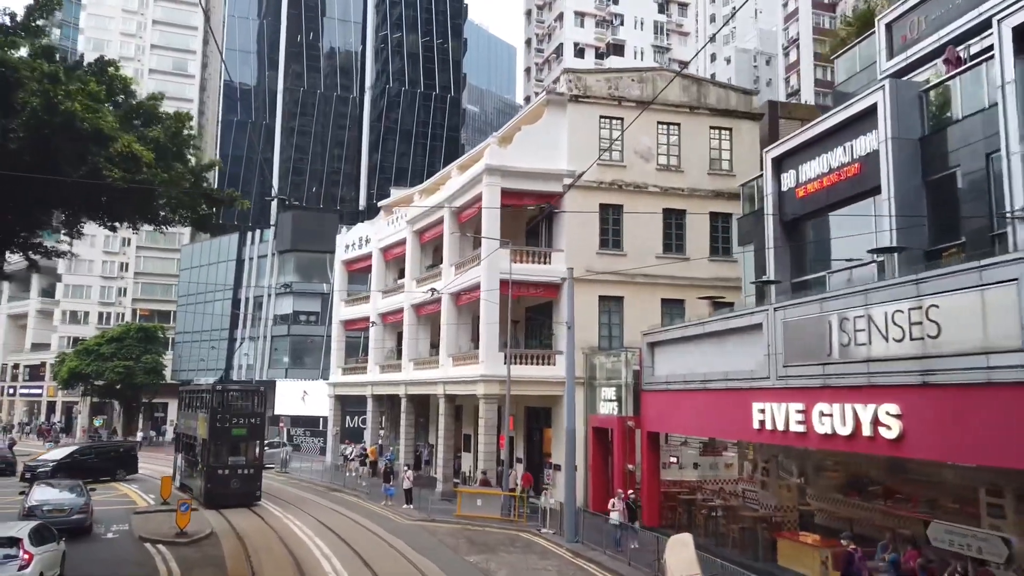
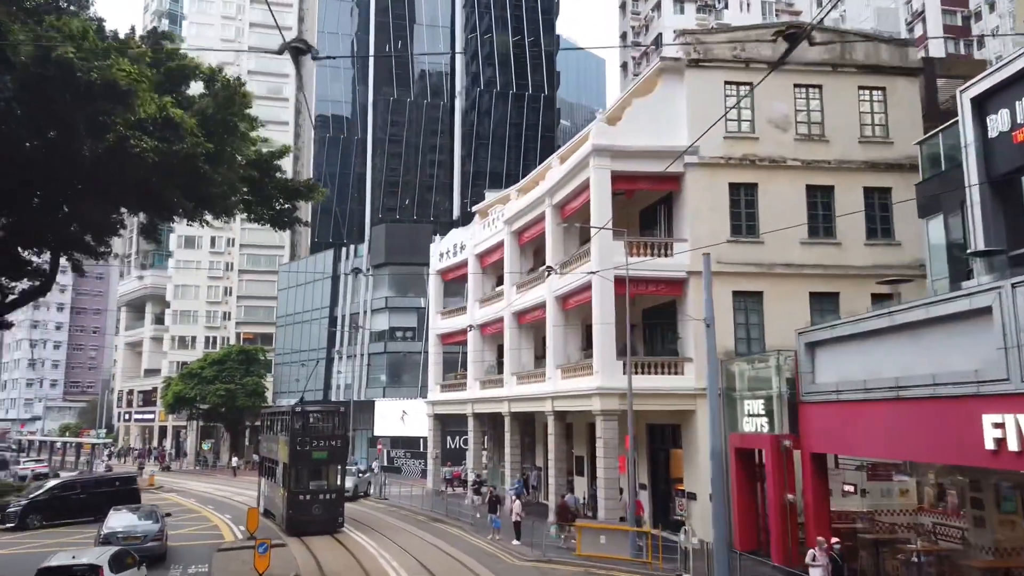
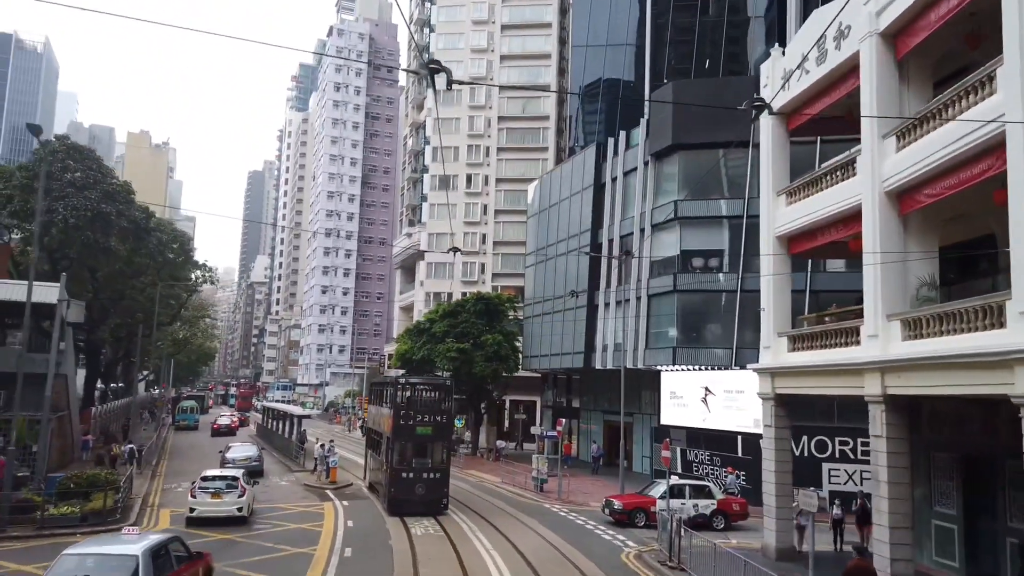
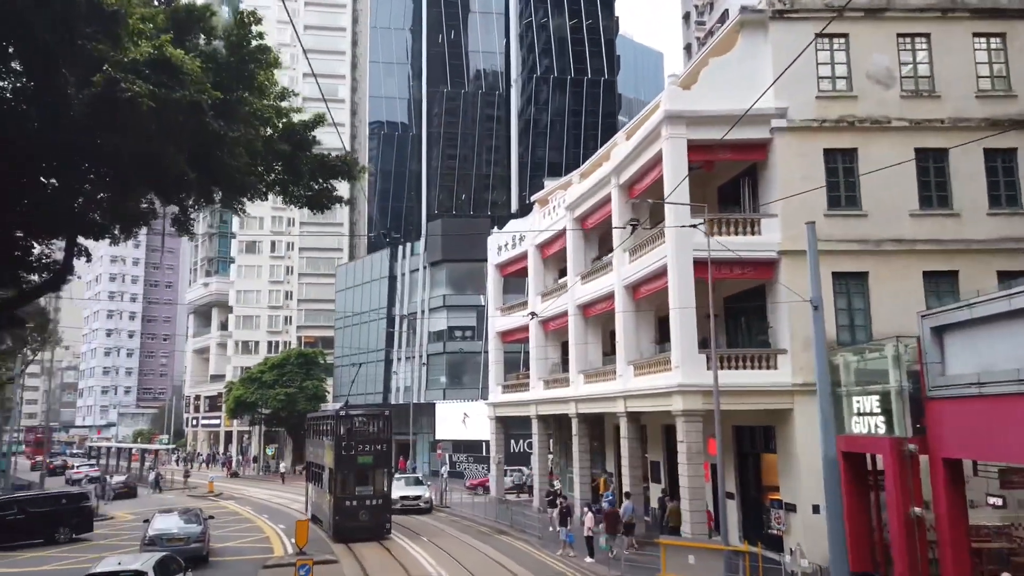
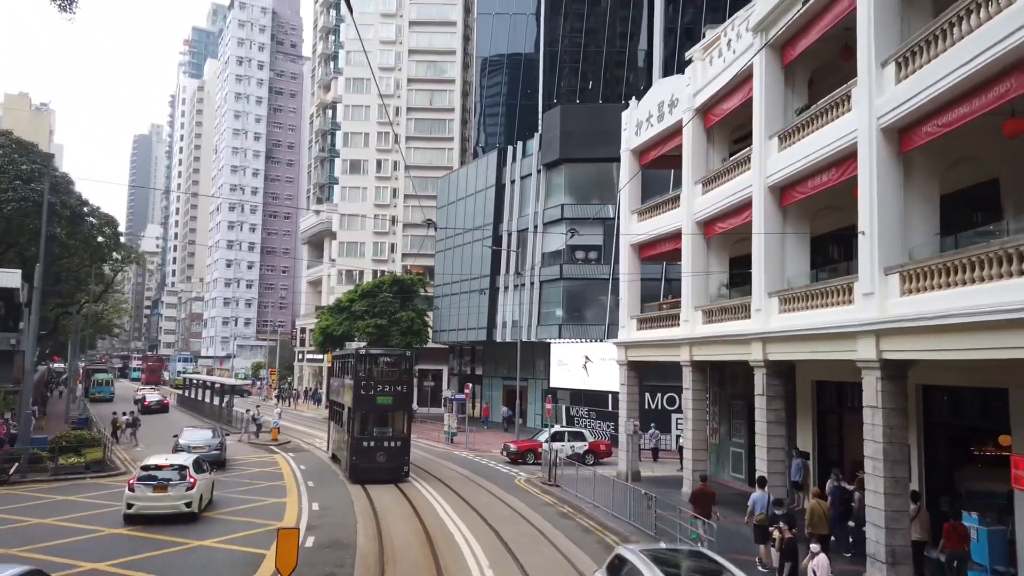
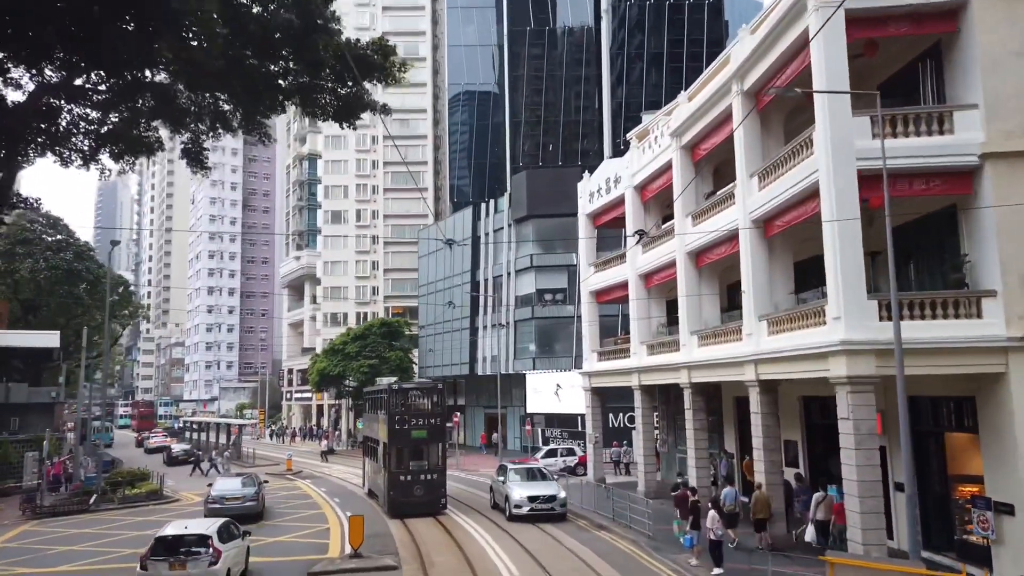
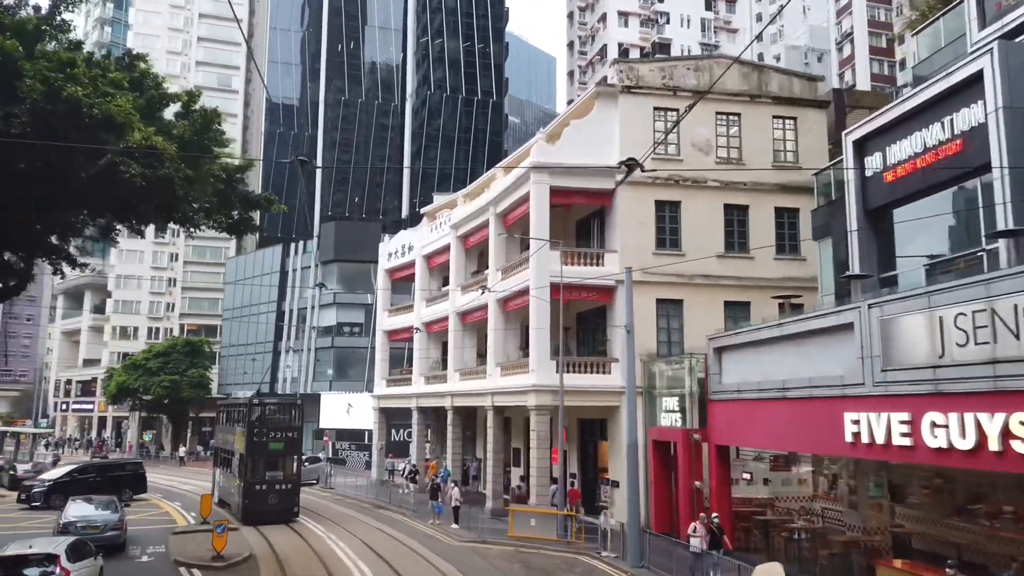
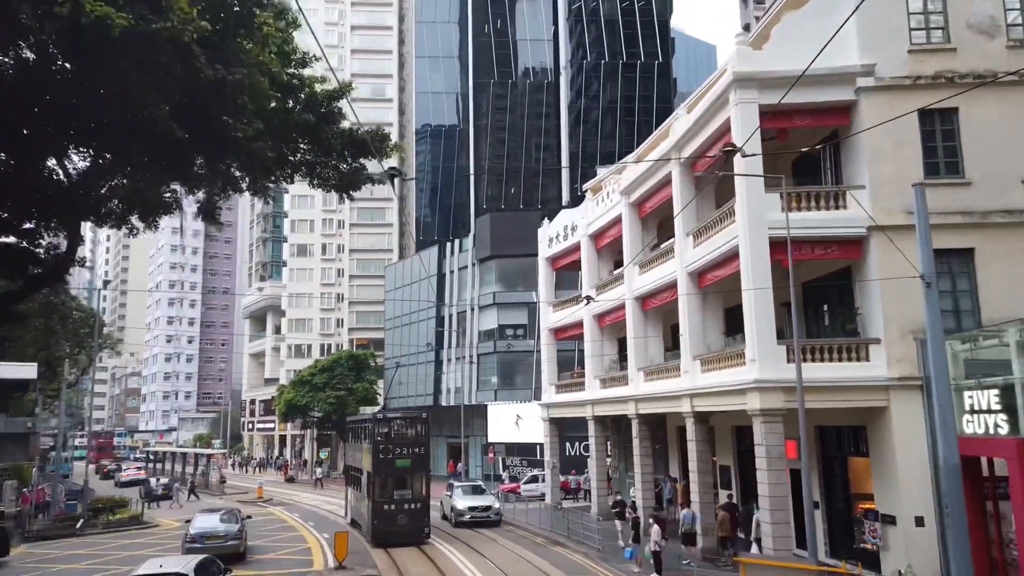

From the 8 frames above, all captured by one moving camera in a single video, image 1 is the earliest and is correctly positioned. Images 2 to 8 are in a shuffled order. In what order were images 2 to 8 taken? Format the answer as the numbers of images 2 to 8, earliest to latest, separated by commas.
7, 2, 4, 8, 6, 5, 3
